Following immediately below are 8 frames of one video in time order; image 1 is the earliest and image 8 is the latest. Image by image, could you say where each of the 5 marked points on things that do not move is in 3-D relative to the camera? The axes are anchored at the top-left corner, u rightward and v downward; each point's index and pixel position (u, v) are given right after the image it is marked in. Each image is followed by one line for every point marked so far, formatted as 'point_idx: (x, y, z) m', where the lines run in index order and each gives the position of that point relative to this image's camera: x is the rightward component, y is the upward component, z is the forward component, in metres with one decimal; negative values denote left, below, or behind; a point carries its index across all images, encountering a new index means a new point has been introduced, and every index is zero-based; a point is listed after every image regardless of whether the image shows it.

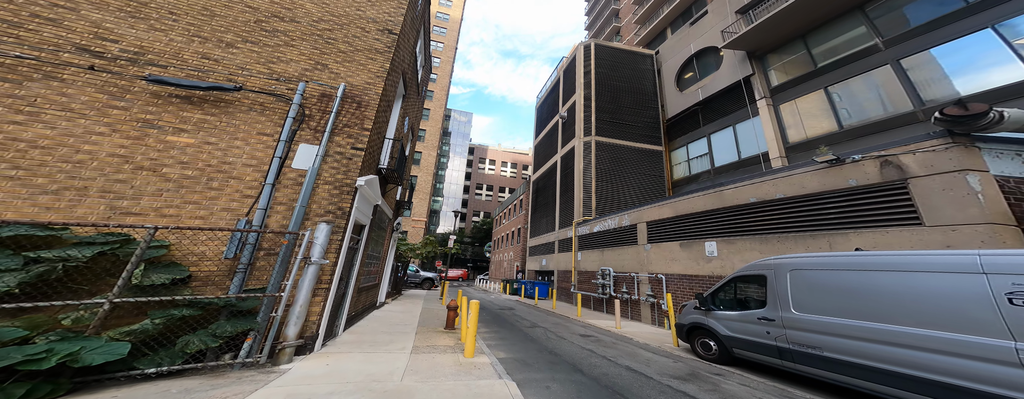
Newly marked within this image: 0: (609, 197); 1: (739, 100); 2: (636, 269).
0: (+6.2, +0.2, +18.9) m
1: (+11.4, +5.0, +14.6) m
2: (+4.8, -2.7, +11.4) m
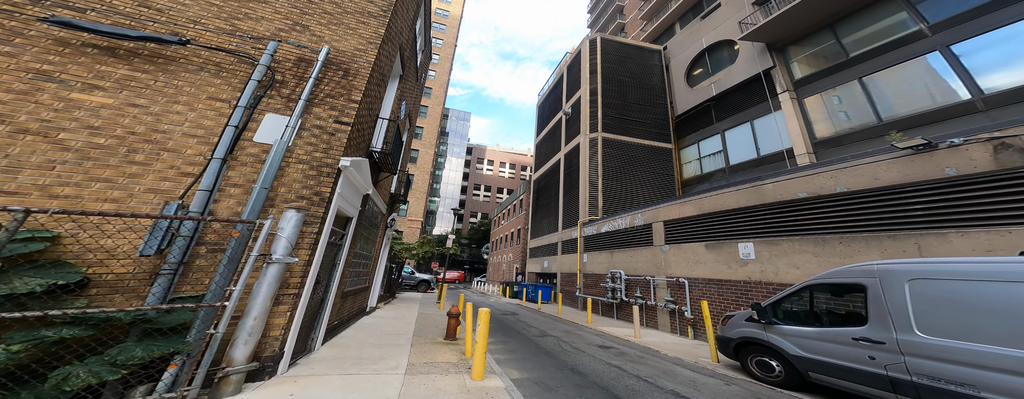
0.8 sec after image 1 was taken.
0: (+6.4, +0.2, +18.1) m
1: (+11.6, +5.0, +13.8) m
2: (+4.9, -2.6, +10.5) m
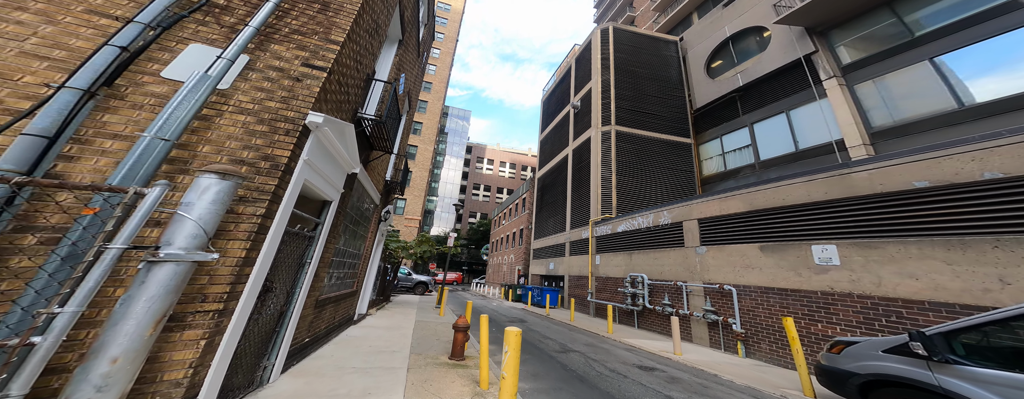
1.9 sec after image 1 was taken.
0: (+6.7, +0.3, +16.7) m
1: (+12.1, +5.0, +12.5) m
2: (+5.3, -2.4, +9.2) m
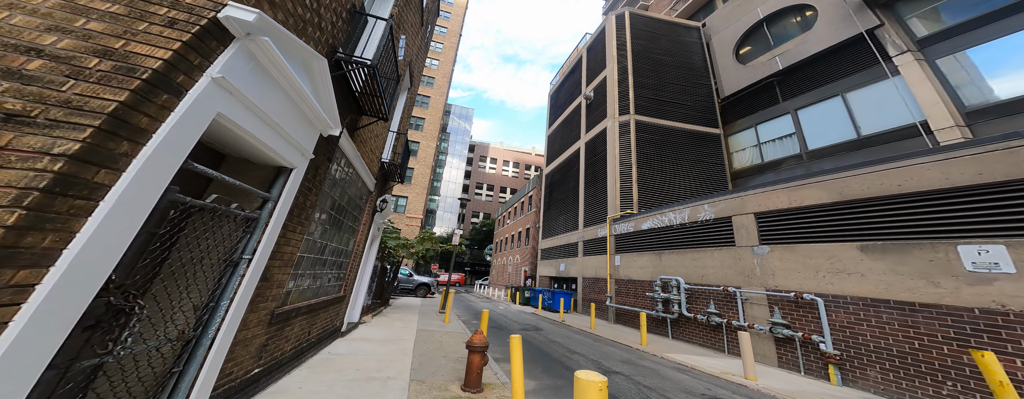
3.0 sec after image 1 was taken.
0: (+7.3, +0.6, +15.3) m
1: (+12.7, +5.2, +11.0) m
2: (+5.8, -2.2, +7.7) m
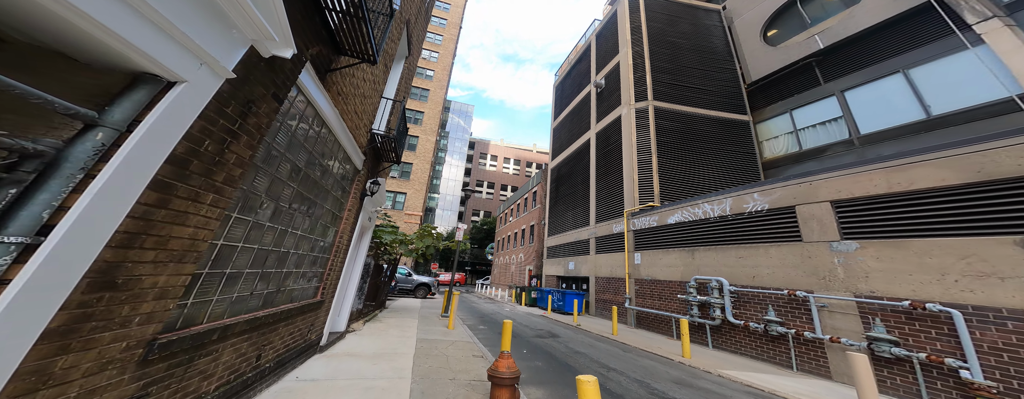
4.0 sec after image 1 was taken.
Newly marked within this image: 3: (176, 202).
0: (+7.7, +0.9, +13.9) m
1: (+13.1, +5.5, +9.6) m
2: (+6.2, -1.9, +6.3) m
3: (-1.9, 0.0, +1.7) m
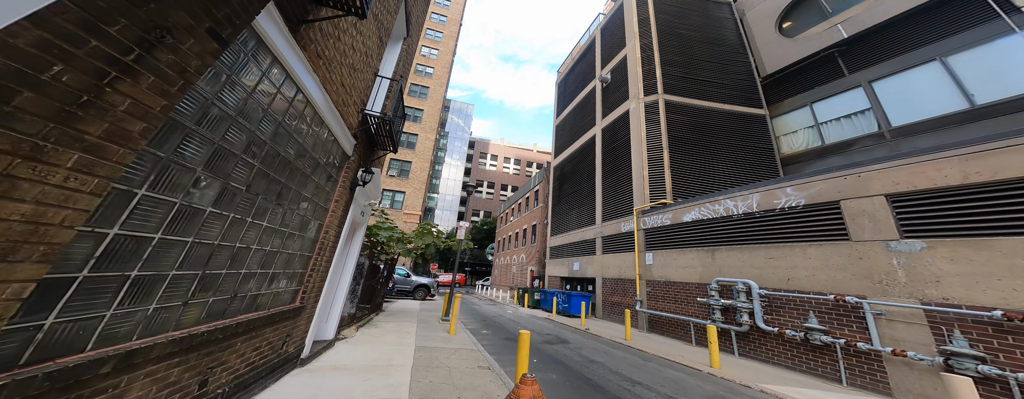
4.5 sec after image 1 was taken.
0: (+7.9, +1.0, +13.2) m
1: (+13.4, +5.6, +8.9) m
2: (+6.4, -1.7, +5.6) m
3: (-1.7, +0.1, +0.9) m
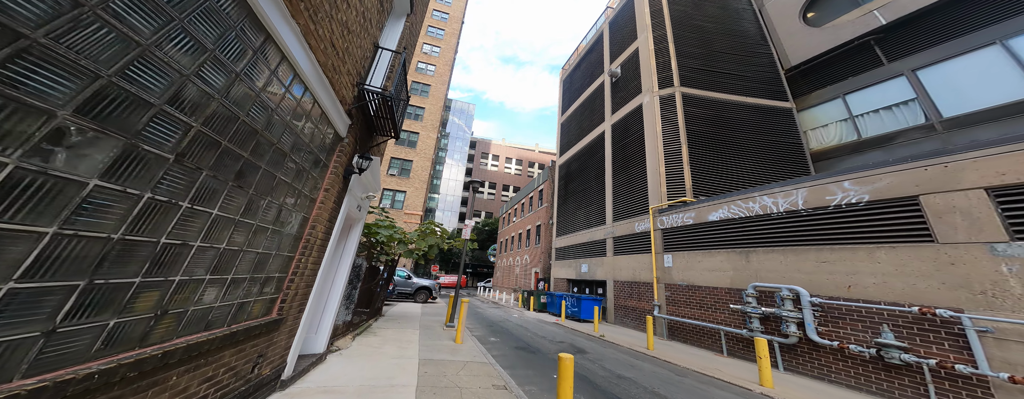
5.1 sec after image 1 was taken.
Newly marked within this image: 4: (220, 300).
0: (+8.3, +1.1, +12.3) m
1: (+13.8, +5.7, +8.0) m
2: (+6.8, -1.6, +4.7) m
3: (-1.3, +0.3, +0.1) m
4: (-2.3, -0.8, +2.3) m
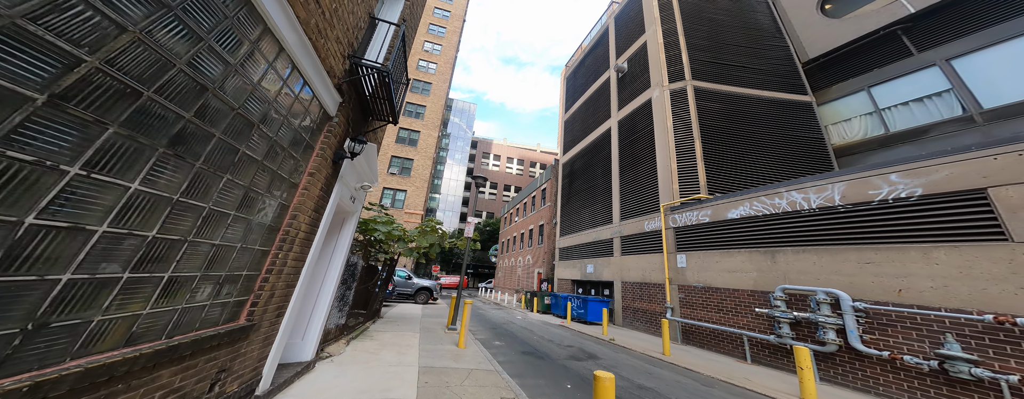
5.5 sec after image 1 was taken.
0: (+8.6, +1.2, +11.7) m
1: (+14.0, +5.7, +7.4) m
2: (+7.0, -1.5, +4.1) m
3: (-1.1, +0.5, -0.5) m
4: (-2.1, -0.7, +1.7) m
